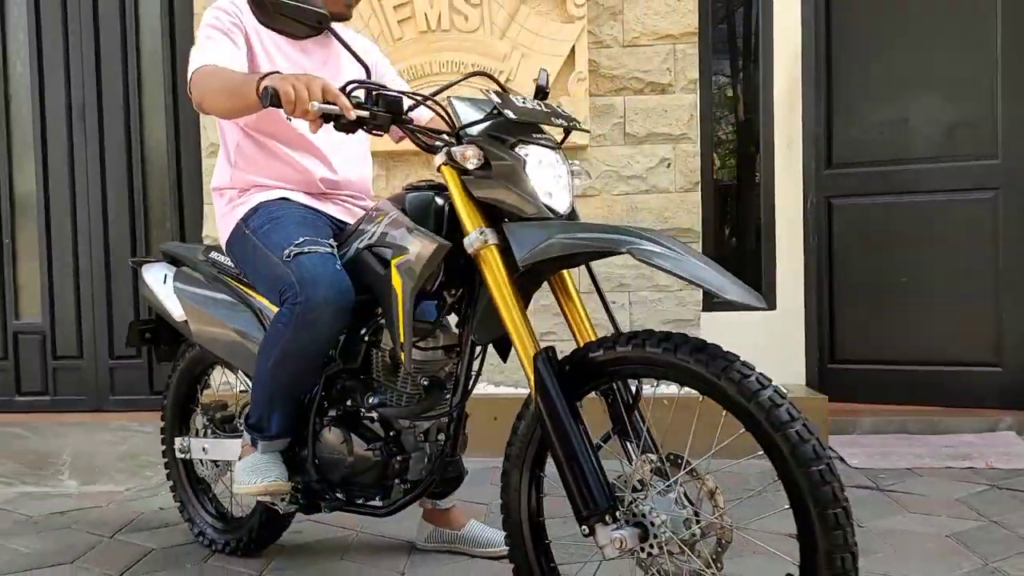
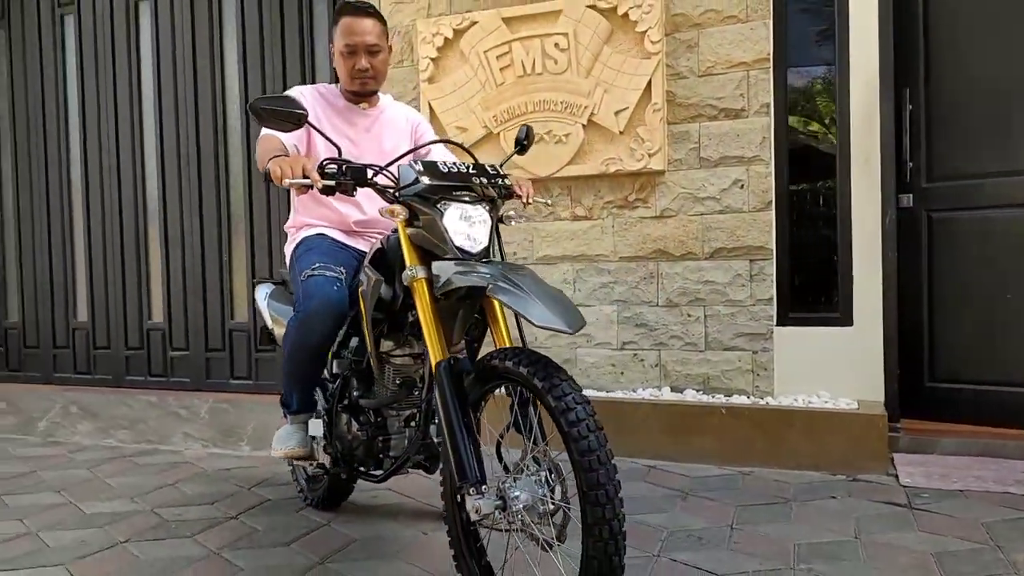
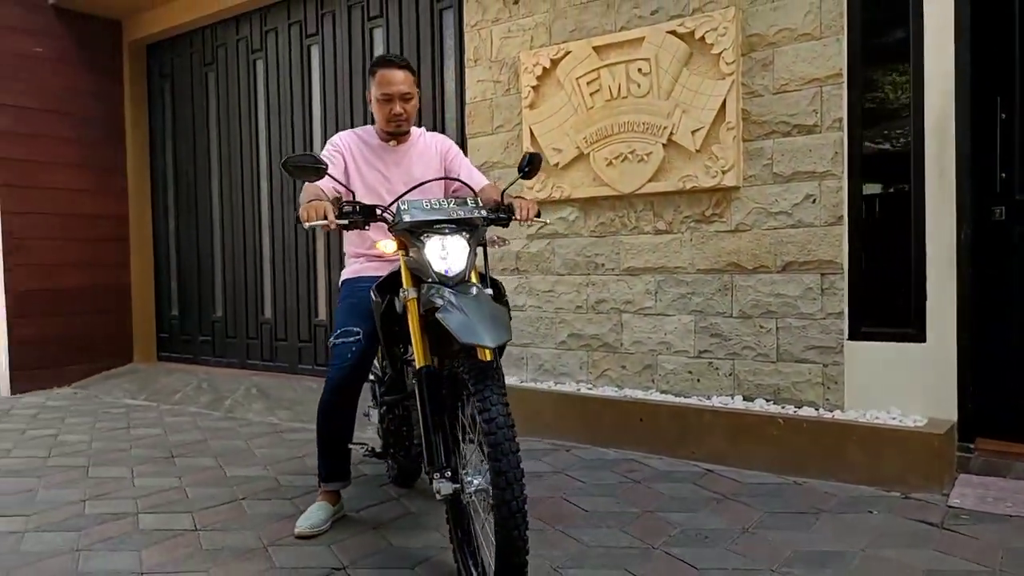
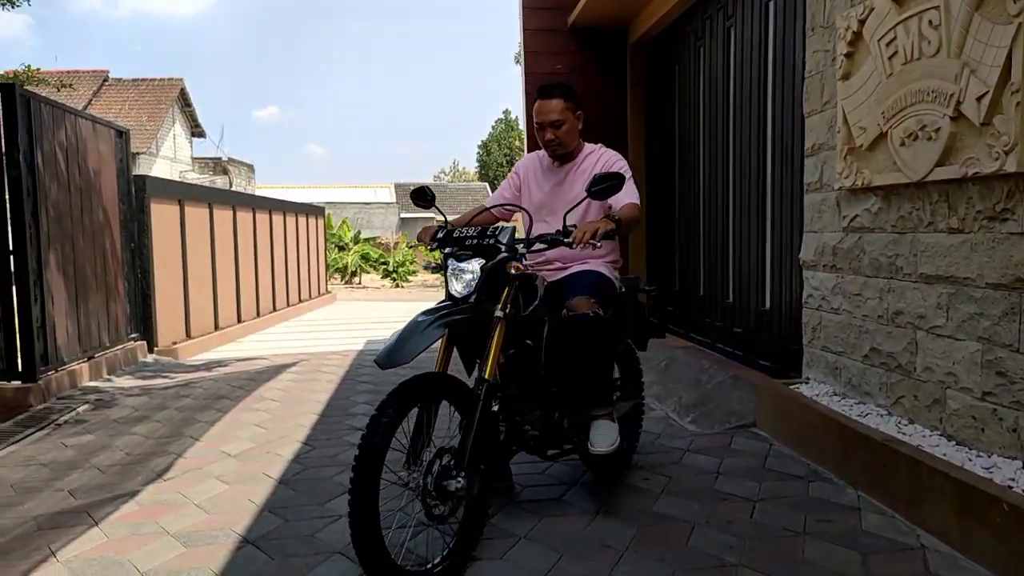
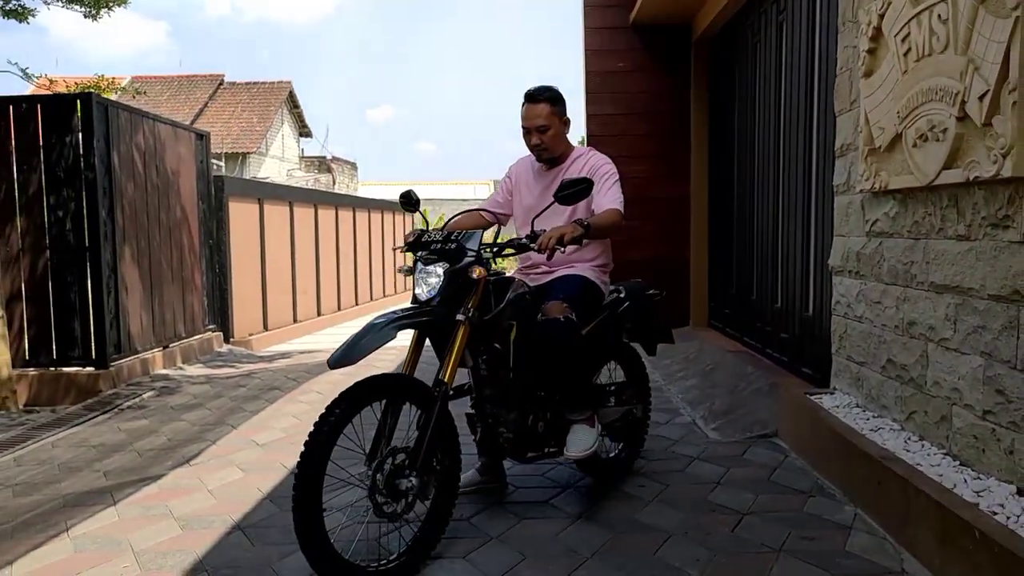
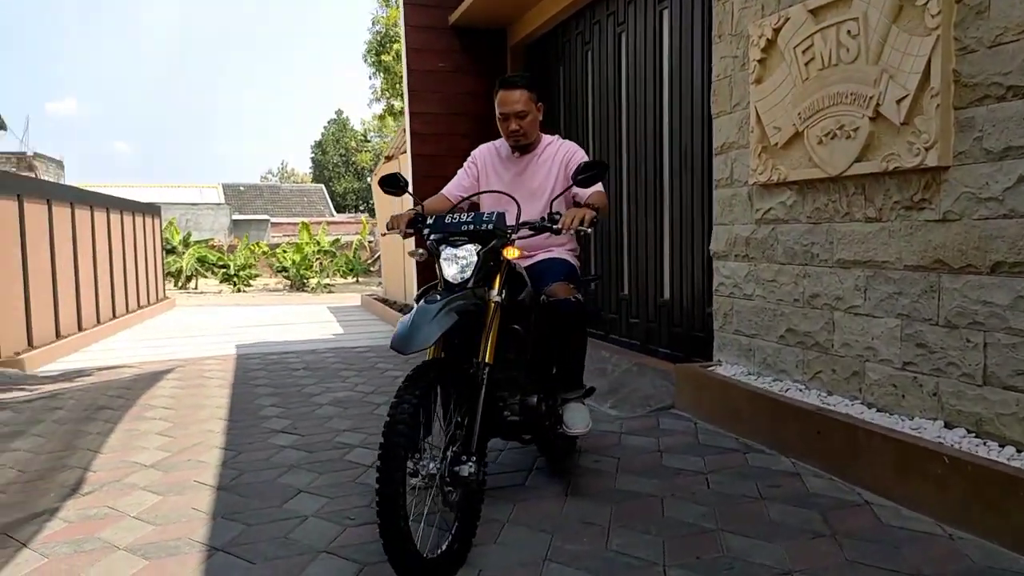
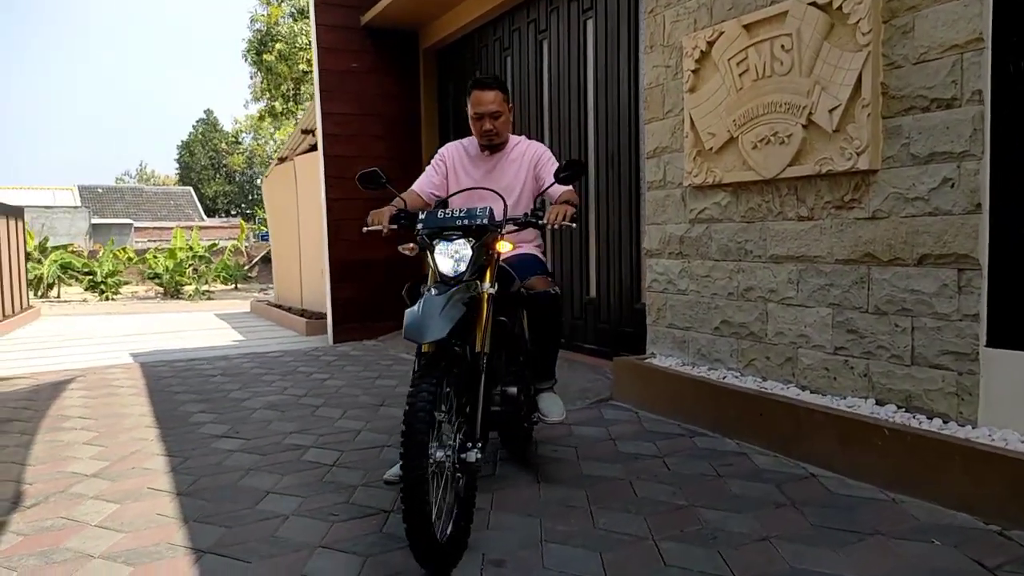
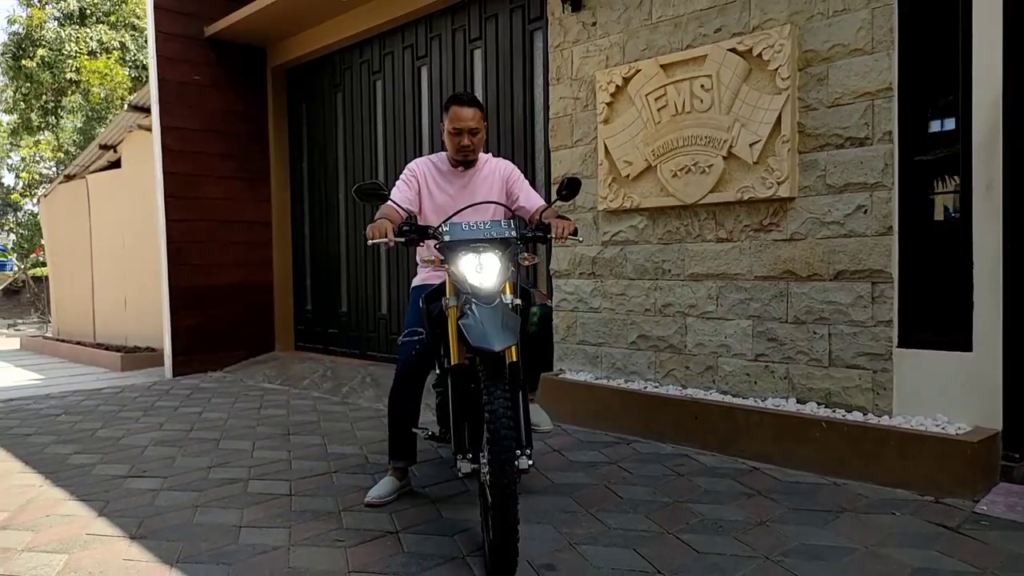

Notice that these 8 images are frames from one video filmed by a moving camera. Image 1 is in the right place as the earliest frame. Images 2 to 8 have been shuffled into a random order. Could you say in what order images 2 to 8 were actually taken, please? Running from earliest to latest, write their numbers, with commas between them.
2, 3, 8, 7, 6, 4, 5
